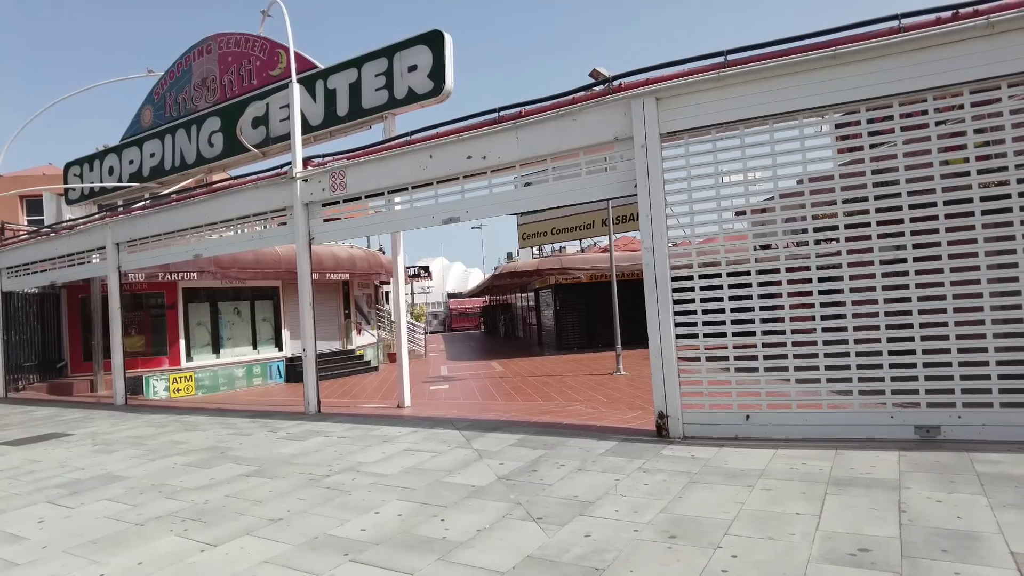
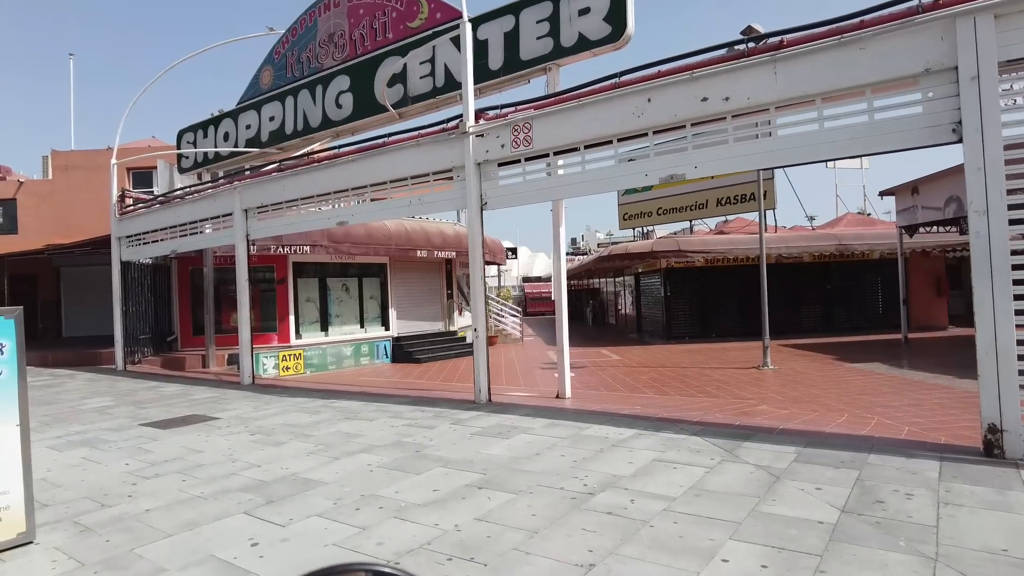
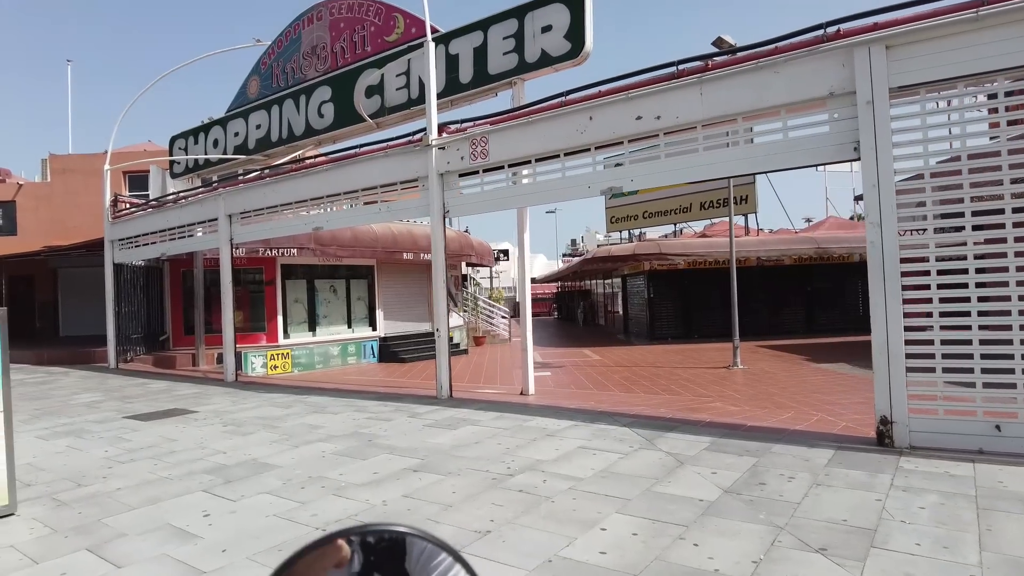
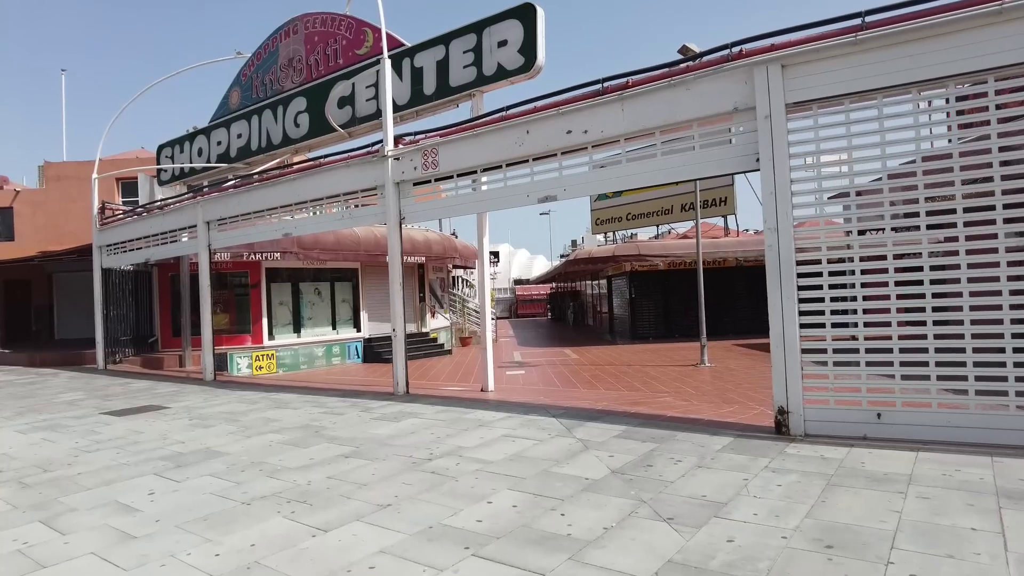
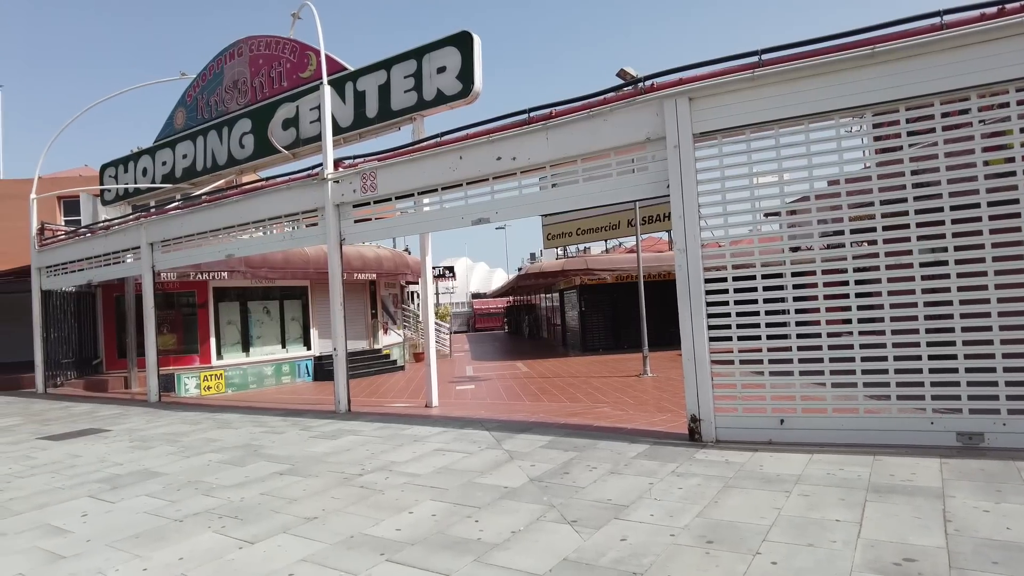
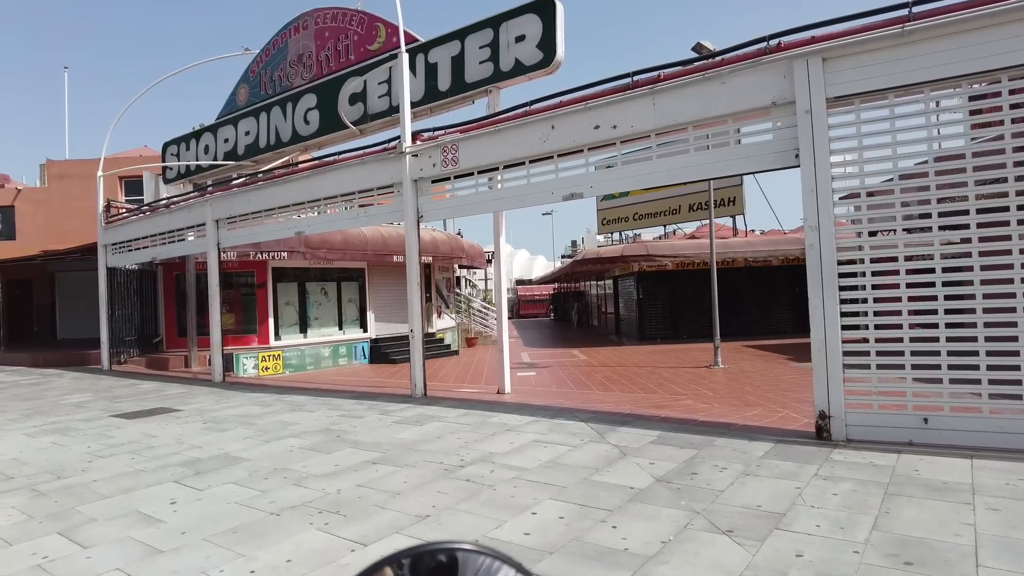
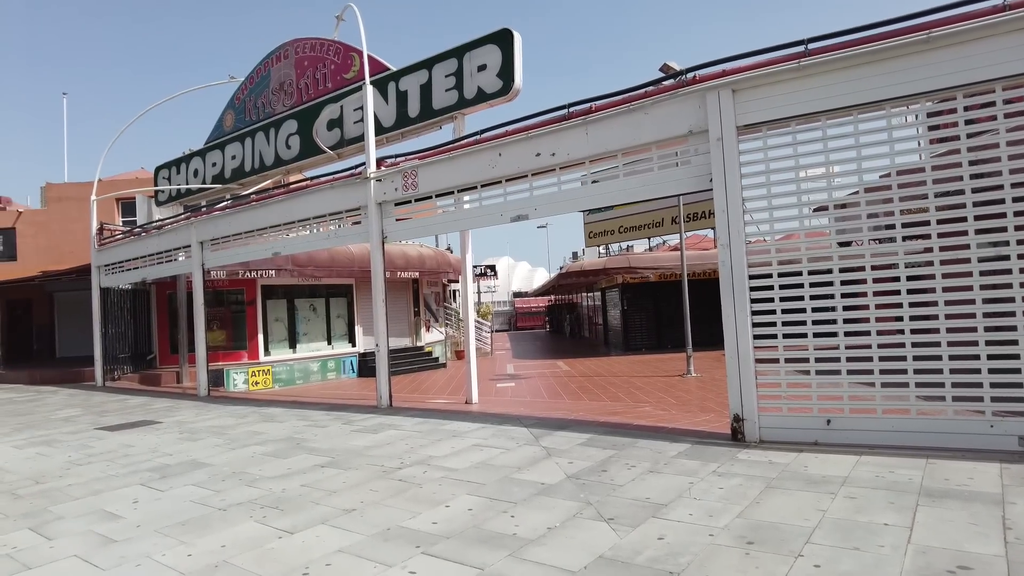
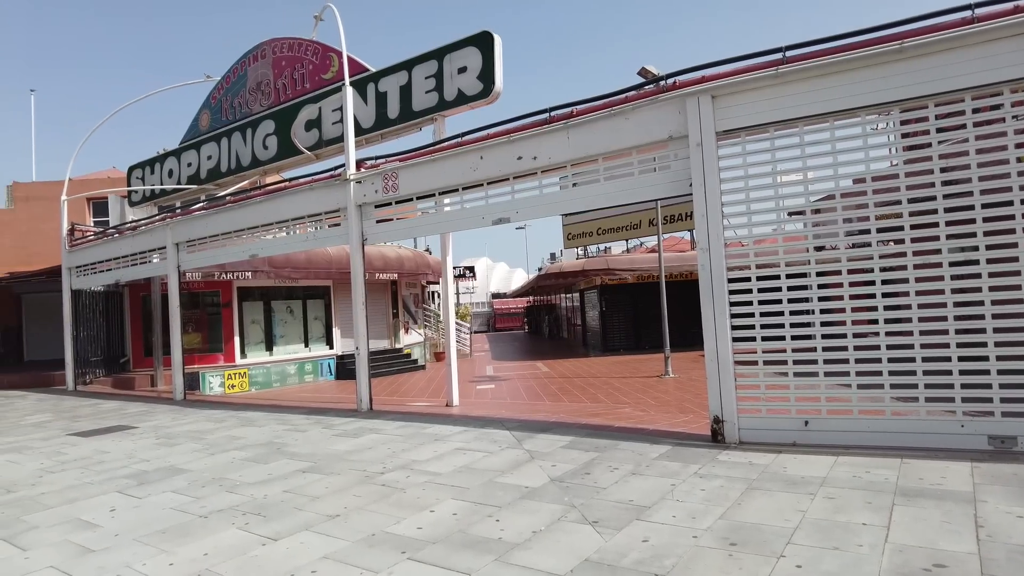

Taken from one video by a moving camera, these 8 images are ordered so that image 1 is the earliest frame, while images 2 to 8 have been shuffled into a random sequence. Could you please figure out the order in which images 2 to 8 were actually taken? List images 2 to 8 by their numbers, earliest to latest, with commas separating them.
5, 8, 7, 4, 6, 3, 2
